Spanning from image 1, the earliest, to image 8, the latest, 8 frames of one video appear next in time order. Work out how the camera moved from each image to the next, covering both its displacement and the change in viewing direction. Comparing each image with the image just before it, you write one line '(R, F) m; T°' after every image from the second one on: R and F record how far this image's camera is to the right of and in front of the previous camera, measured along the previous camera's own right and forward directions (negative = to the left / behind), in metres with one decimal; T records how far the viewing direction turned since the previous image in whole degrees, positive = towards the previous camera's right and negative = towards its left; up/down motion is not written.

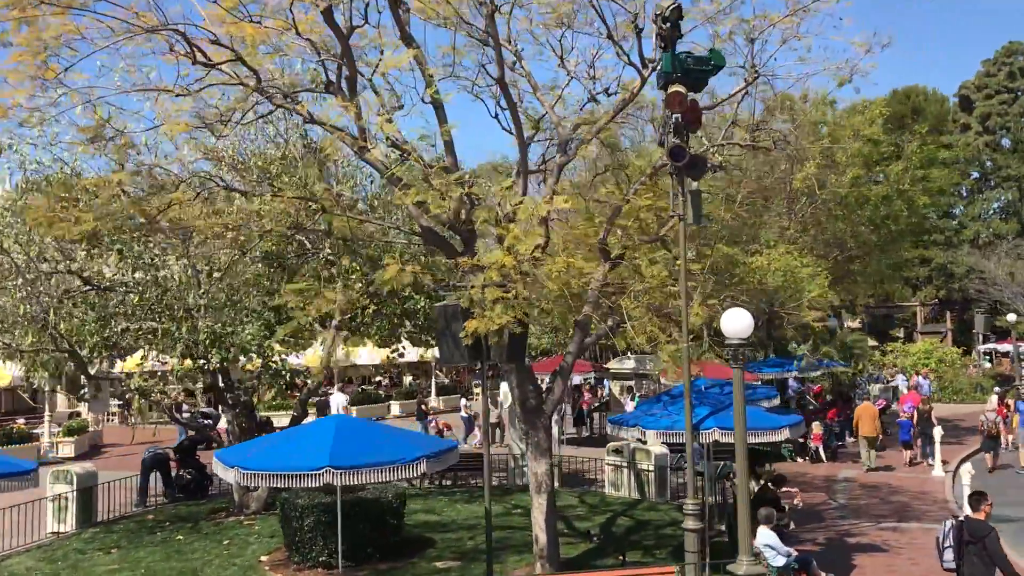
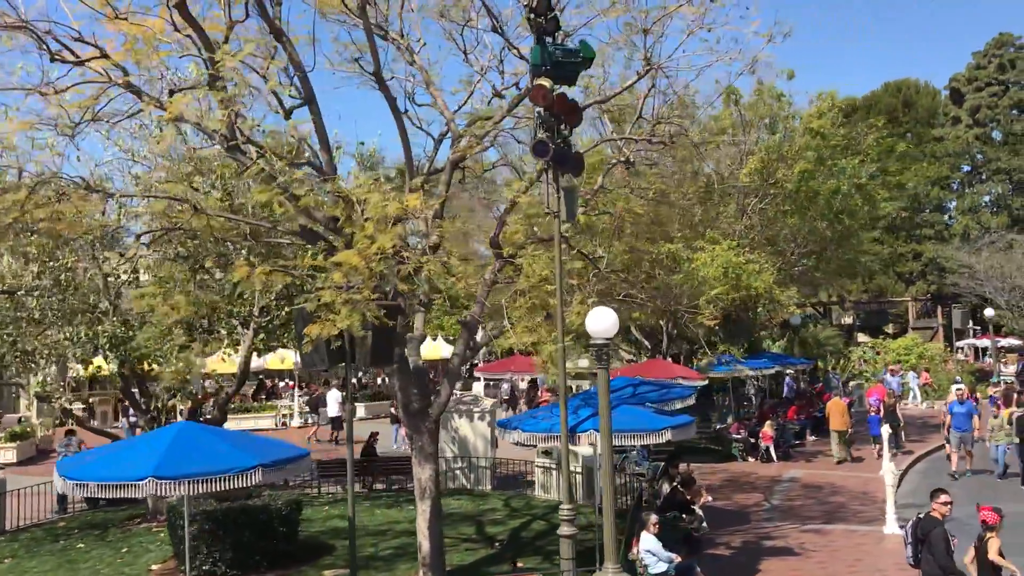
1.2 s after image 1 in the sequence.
(+1.3, +0.3) m; -1°
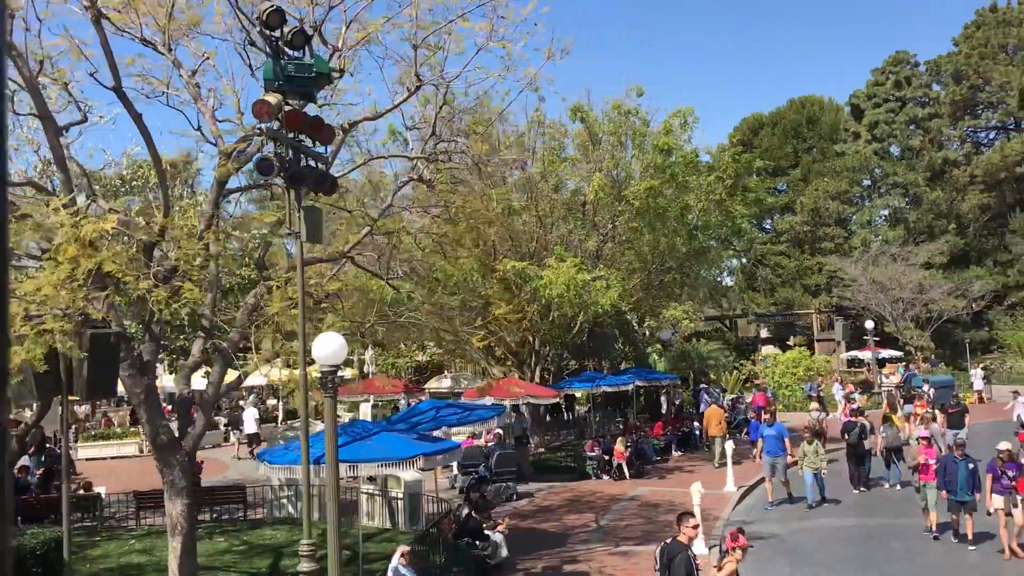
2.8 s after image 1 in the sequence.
(+1.8, +0.3) m; +3°
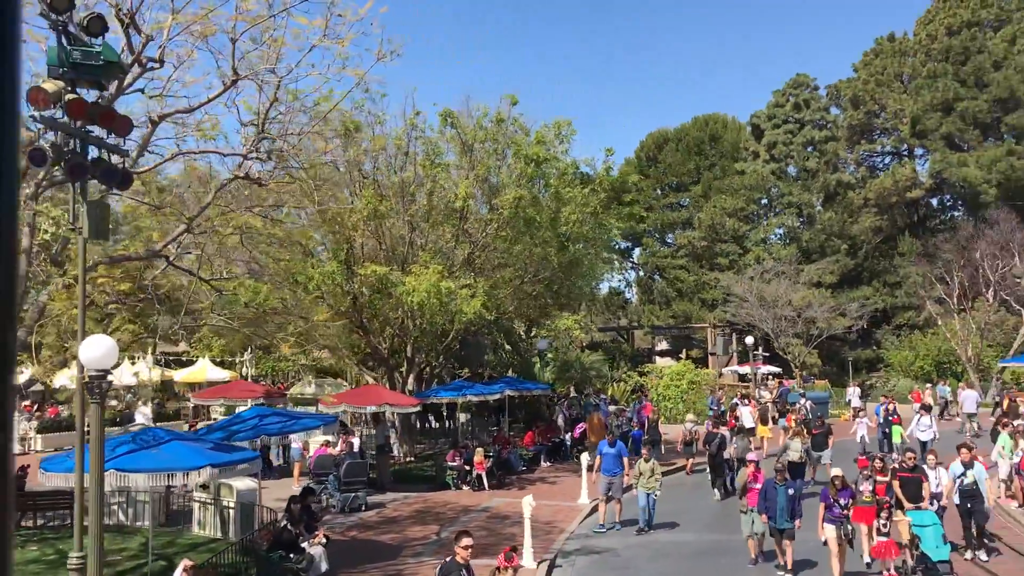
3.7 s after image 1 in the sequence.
(+1.0, +0.2) m; +5°
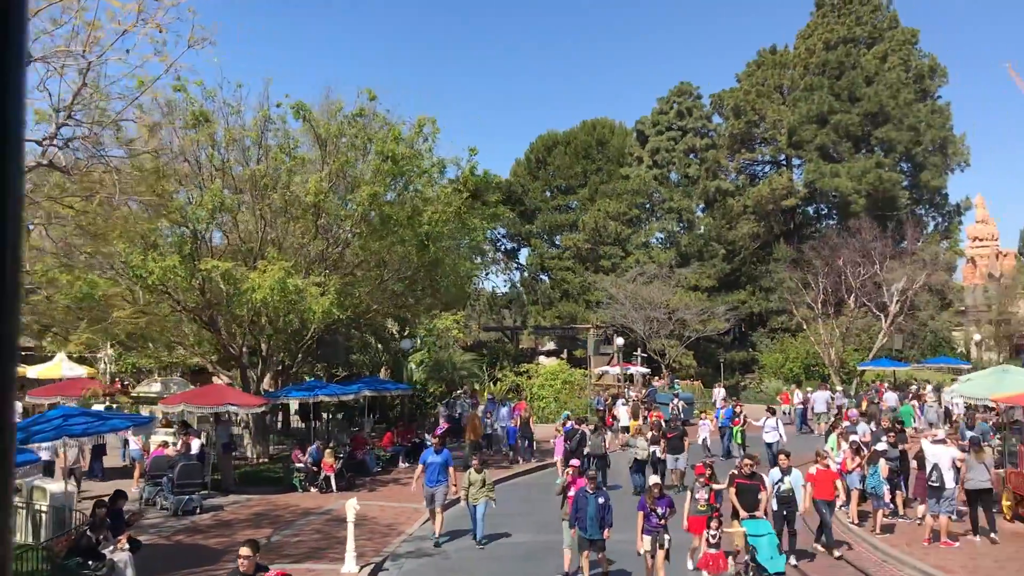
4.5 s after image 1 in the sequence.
(+0.9, +0.1) m; +6°
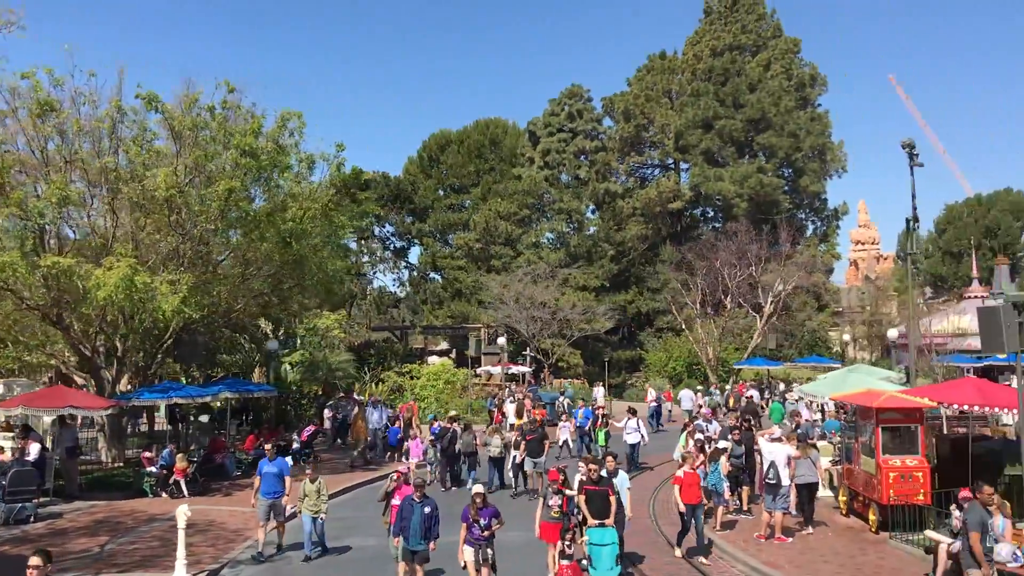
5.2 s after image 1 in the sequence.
(+0.7, +0.1) m; +6°
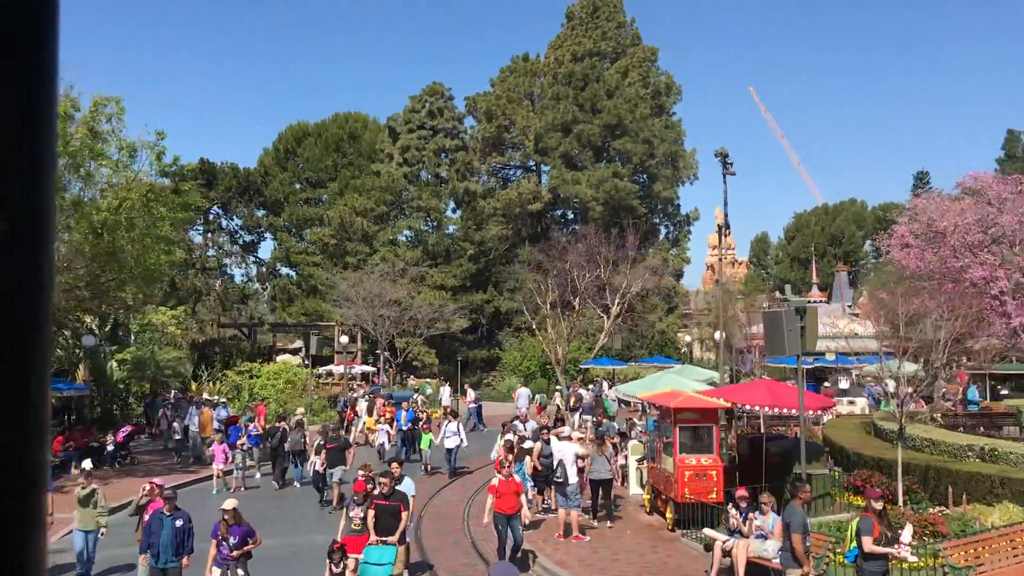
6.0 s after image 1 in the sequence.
(+0.9, +0.1) m; +8°
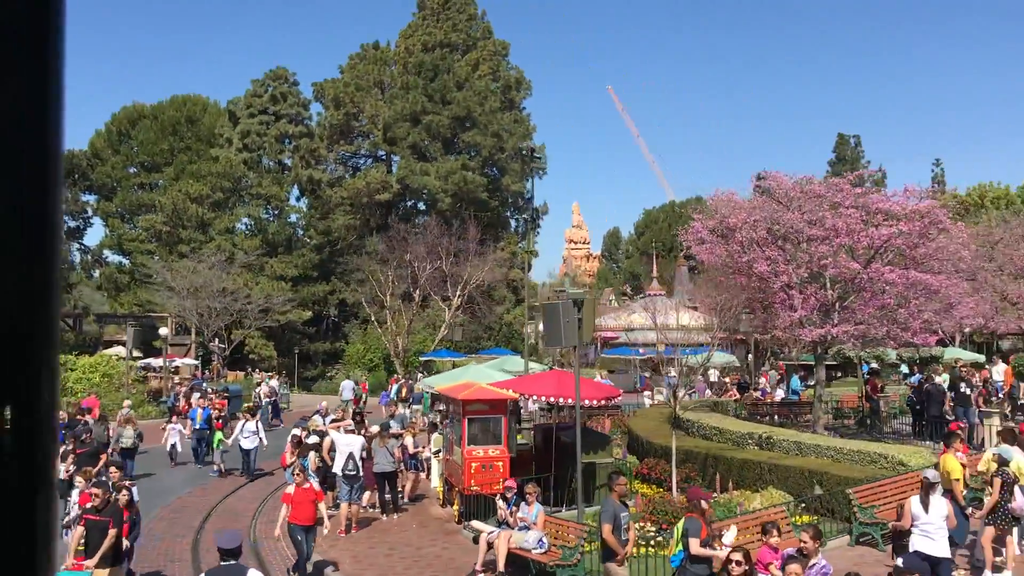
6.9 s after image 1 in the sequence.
(+1.1, +0.1) m; +8°
